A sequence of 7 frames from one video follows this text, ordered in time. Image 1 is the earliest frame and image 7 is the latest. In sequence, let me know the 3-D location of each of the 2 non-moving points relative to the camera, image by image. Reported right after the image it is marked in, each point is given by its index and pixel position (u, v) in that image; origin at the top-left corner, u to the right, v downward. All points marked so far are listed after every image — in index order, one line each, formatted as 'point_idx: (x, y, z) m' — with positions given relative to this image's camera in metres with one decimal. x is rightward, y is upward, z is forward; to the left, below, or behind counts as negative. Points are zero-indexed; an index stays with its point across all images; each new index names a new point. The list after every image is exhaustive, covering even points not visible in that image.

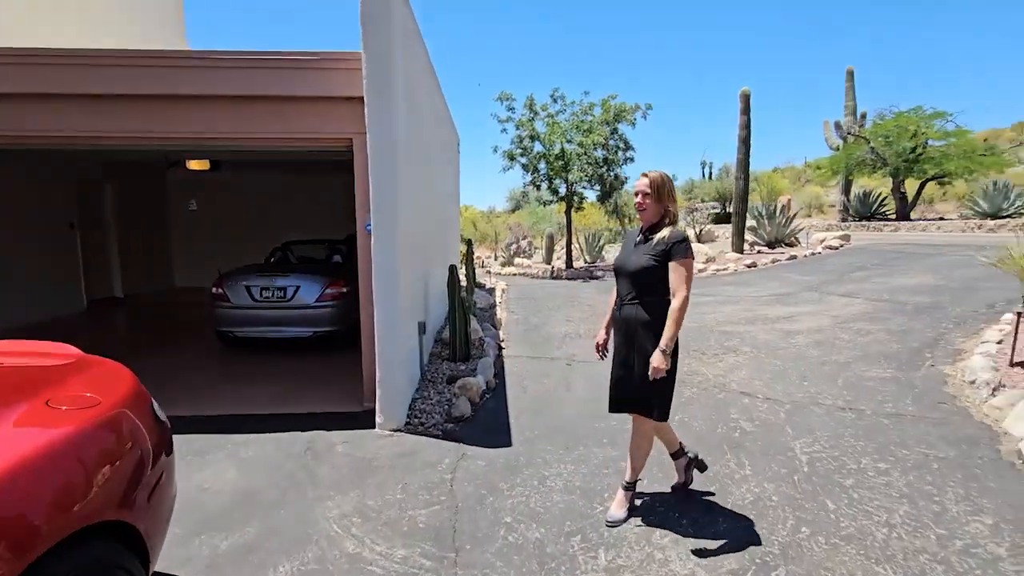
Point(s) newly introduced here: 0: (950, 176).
0: (+16.6, +4.3, +19.5) m
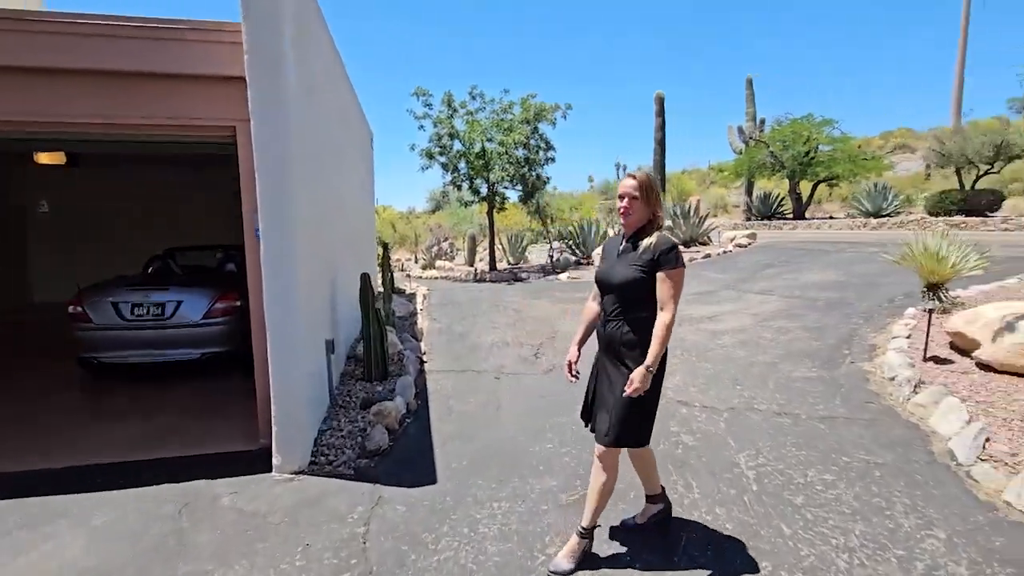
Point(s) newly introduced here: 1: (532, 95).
0: (+13.4, +4.6, +21.2) m
1: (+0.5, +5.4, +14.4) m
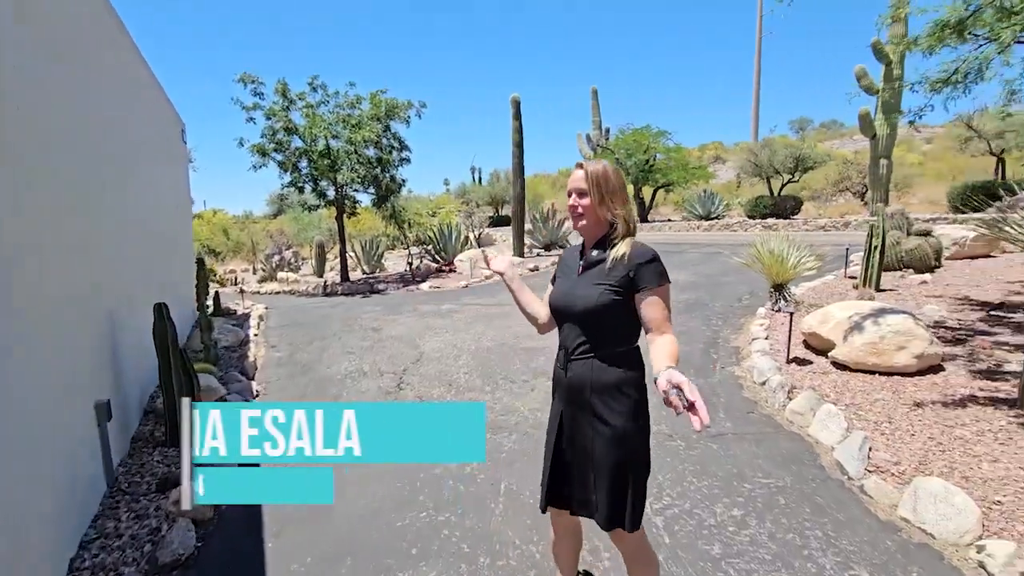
0: (+7.3, +4.7, +23.3) m
1: (-3.4, +5.1, +13.3) m
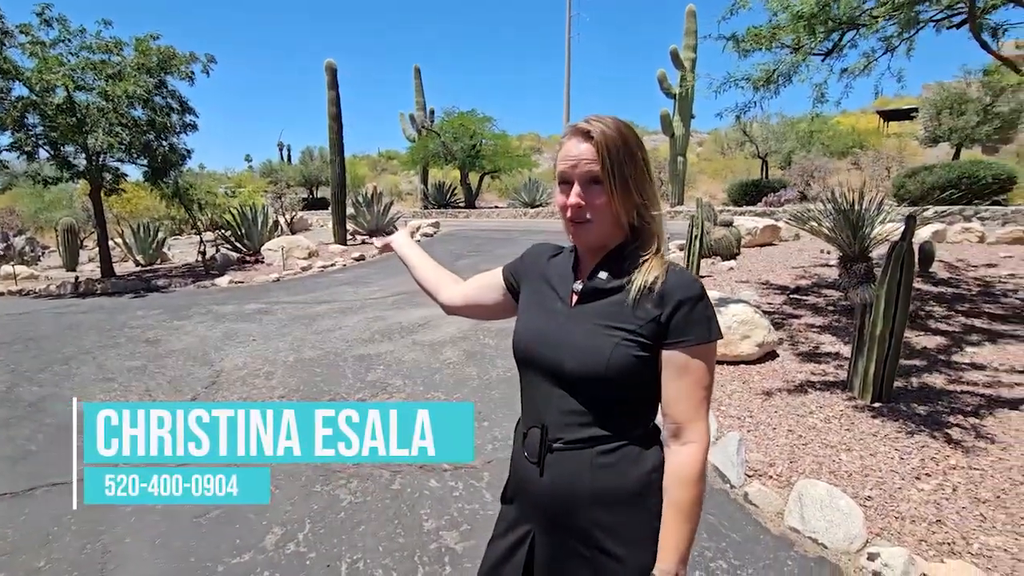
0: (-0.6, +5.3, +23.5) m
1: (-7.3, +5.1, +10.5) m
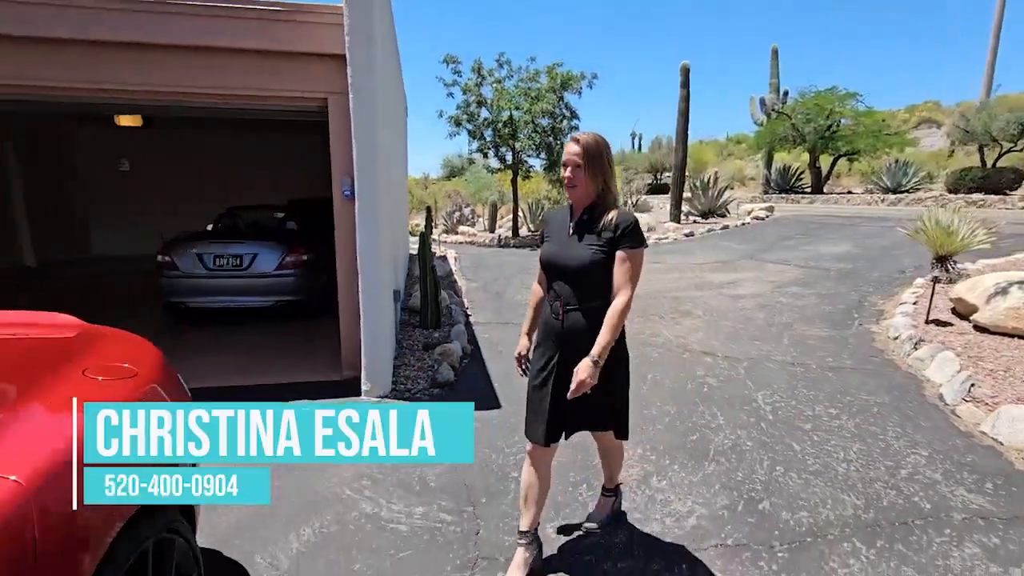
0: (+14.3, +5.6, +21.3) m
1: (+1.3, +6.3, +14.6) m
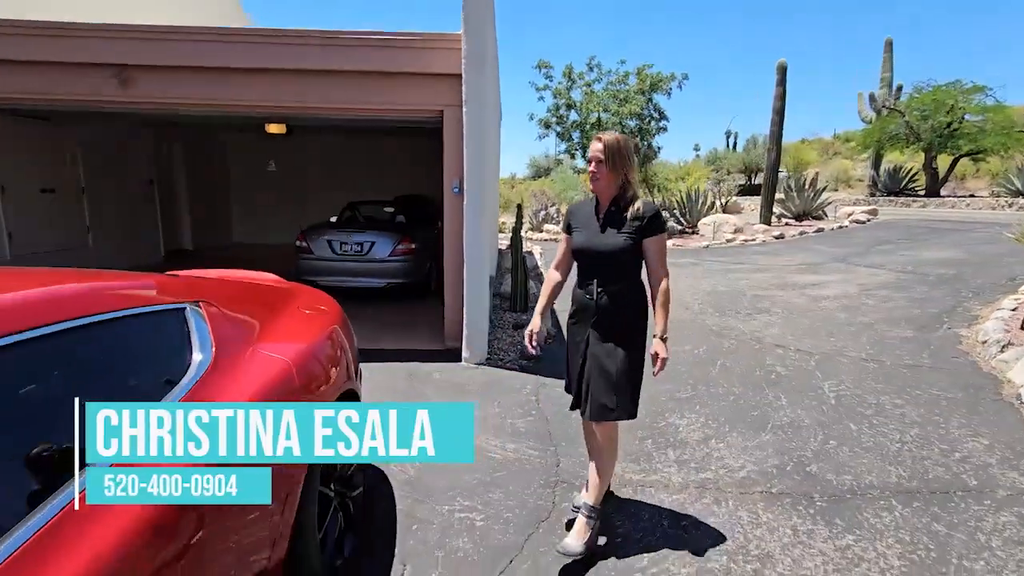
0: (+17.8, +5.1, +19.4) m
1: (+3.9, +6.4, +14.8) m
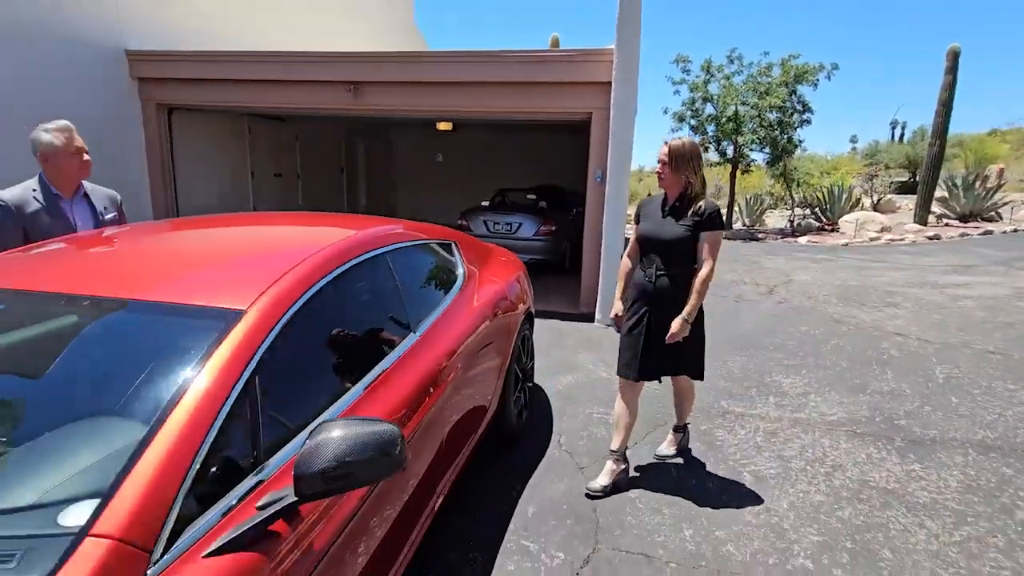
0: (+22.3, +4.4, +15.8) m
1: (+7.9, +6.4, +14.4) m
